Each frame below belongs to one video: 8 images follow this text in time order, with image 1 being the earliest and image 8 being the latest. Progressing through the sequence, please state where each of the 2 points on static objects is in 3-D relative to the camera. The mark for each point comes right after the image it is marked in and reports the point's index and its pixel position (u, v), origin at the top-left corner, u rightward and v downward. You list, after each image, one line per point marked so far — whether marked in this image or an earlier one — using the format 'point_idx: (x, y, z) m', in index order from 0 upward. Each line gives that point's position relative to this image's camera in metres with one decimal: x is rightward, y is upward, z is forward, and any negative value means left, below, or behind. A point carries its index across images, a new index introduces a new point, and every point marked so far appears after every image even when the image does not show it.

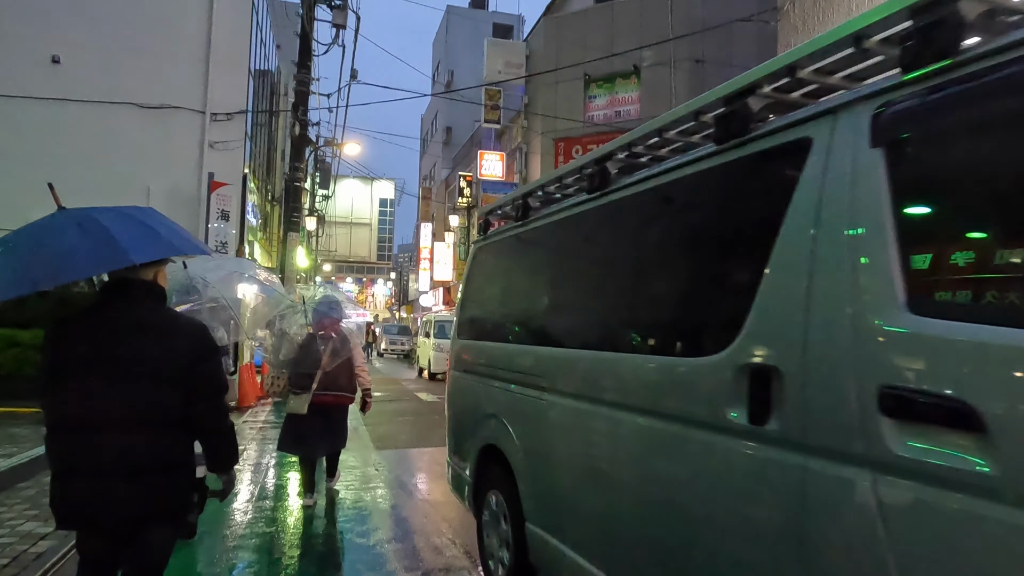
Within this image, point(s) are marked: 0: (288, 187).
0: (-5.3, +2.4, +15.6) m
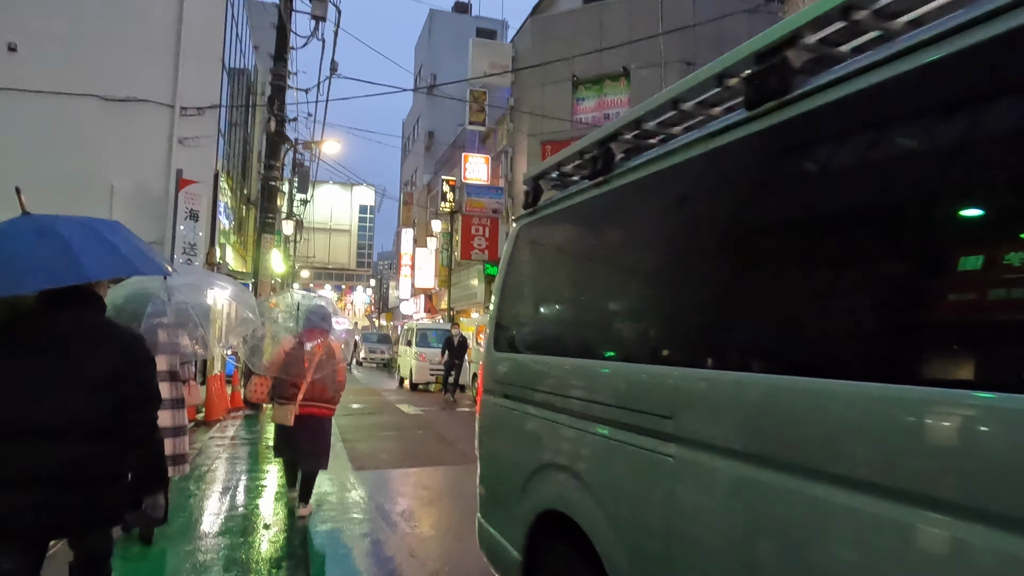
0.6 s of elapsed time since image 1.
0: (-5.6, +2.3, +14.7) m
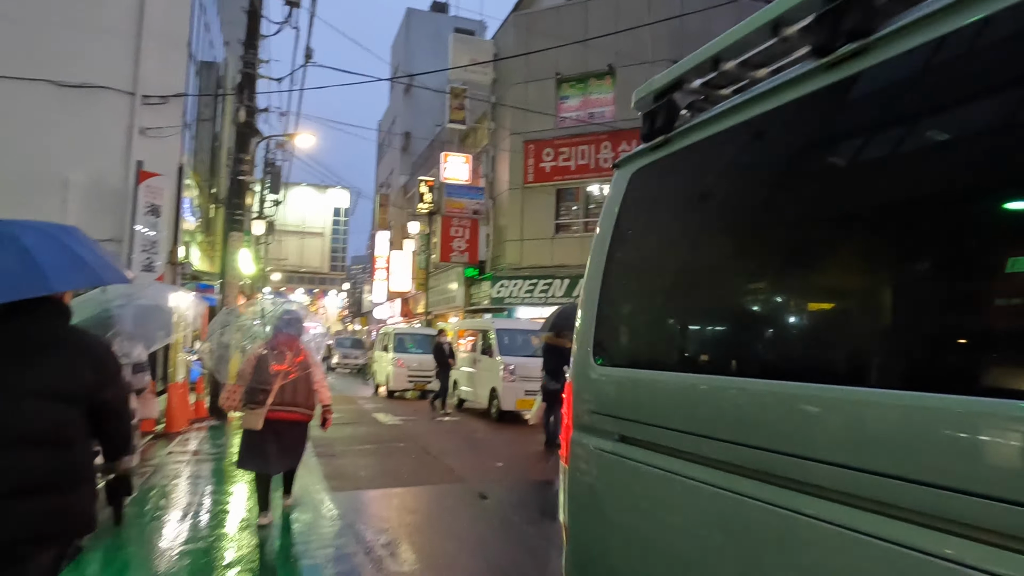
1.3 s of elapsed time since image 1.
0: (-5.9, +2.2, +13.8) m
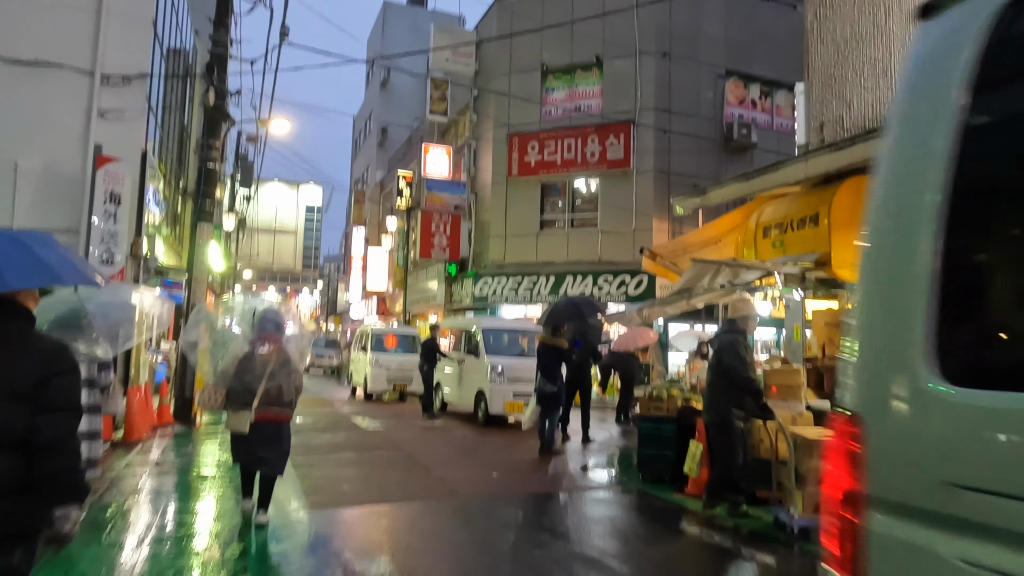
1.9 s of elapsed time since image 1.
0: (-6.1, +2.3, +12.9) m
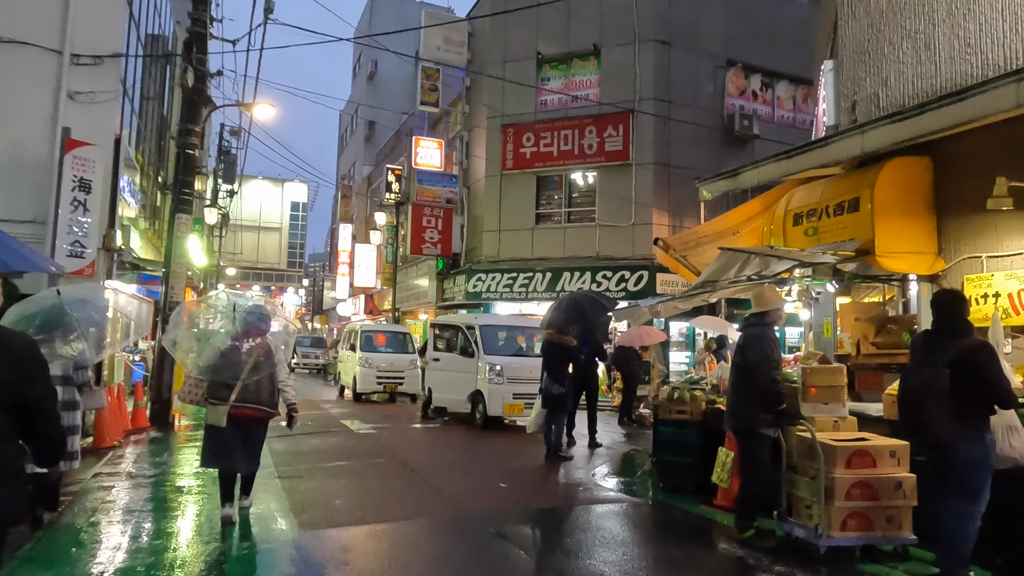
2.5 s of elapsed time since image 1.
0: (-6.1, +2.4, +12.0) m
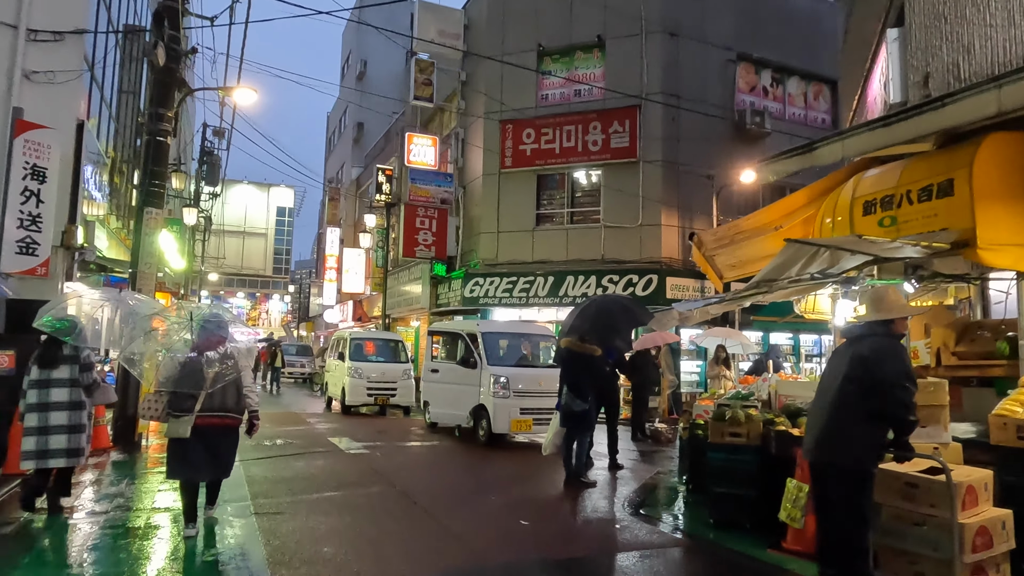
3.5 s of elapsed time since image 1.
0: (-6.0, +2.4, +10.8) m
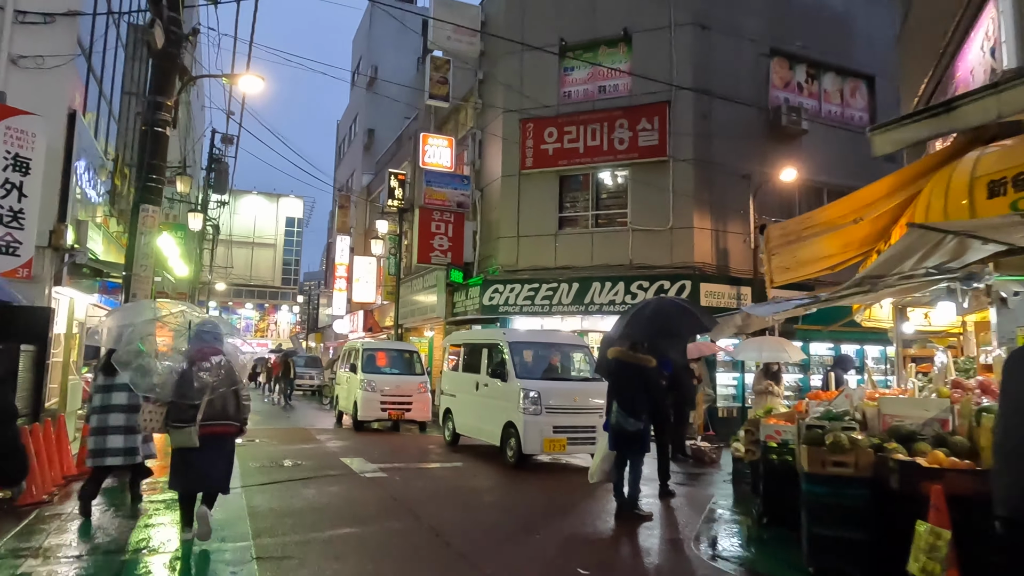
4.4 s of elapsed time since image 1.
0: (-5.5, +2.3, +9.9) m
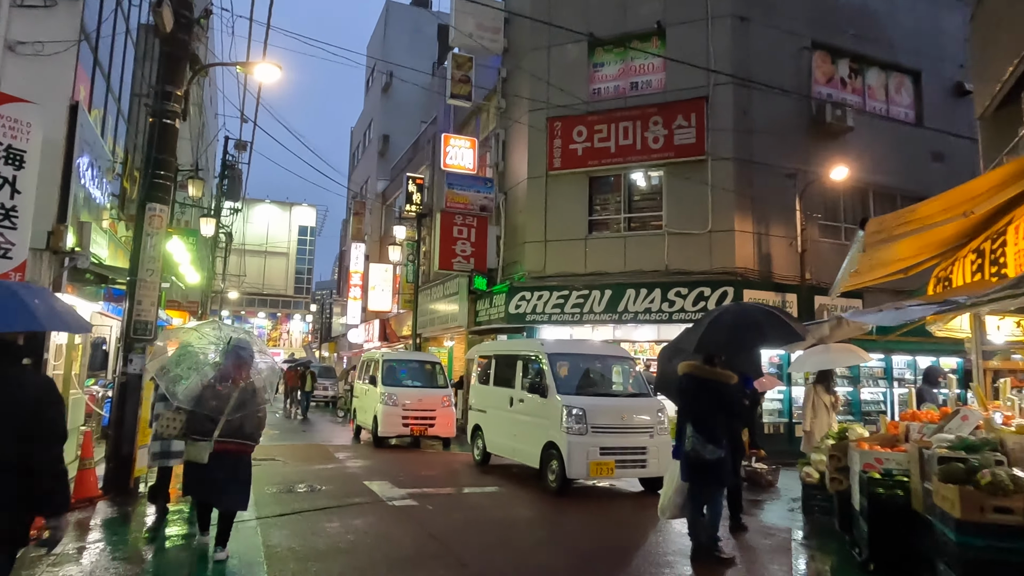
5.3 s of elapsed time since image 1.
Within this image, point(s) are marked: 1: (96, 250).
0: (-5.0, +2.2, +9.1) m
1: (-6.9, +0.6, +10.8) m
